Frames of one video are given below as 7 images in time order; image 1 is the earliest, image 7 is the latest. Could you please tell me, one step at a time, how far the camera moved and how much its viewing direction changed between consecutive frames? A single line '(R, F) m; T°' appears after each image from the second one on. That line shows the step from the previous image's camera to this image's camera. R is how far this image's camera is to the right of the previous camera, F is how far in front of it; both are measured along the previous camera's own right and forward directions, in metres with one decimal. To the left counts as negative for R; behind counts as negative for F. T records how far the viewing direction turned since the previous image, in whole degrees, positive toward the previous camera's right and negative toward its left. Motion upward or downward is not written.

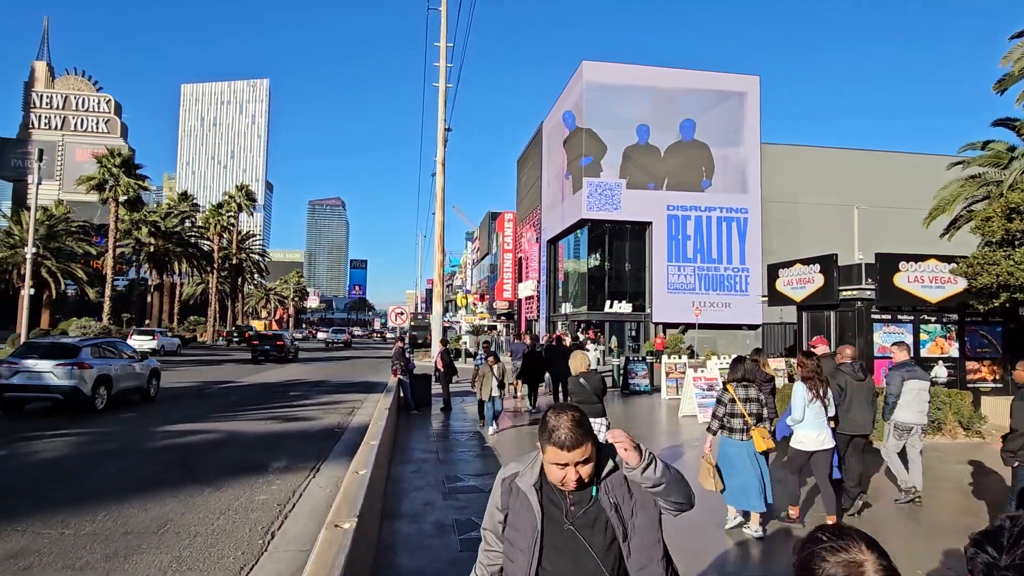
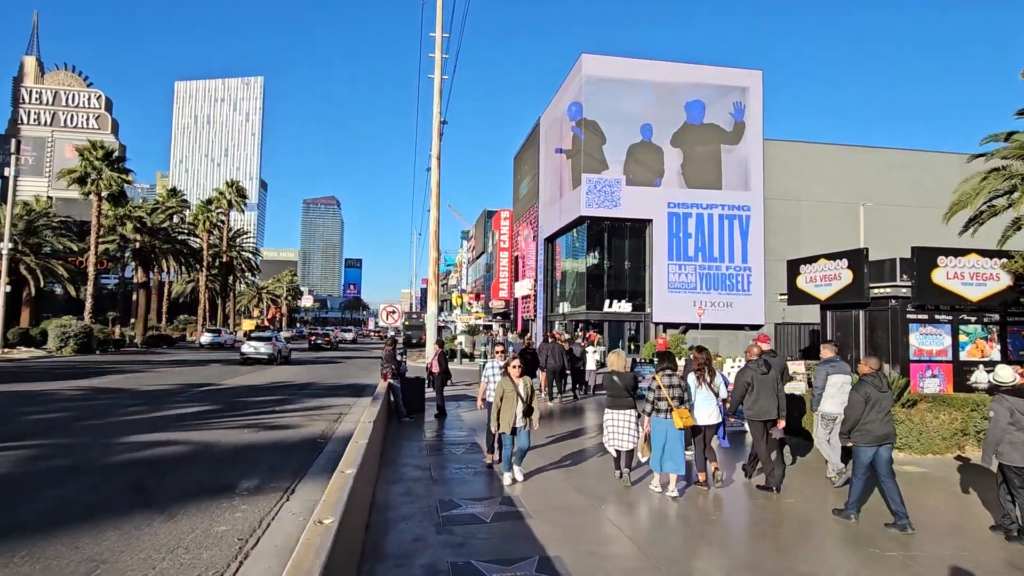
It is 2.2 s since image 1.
(-0.1, +1.2) m; 0°
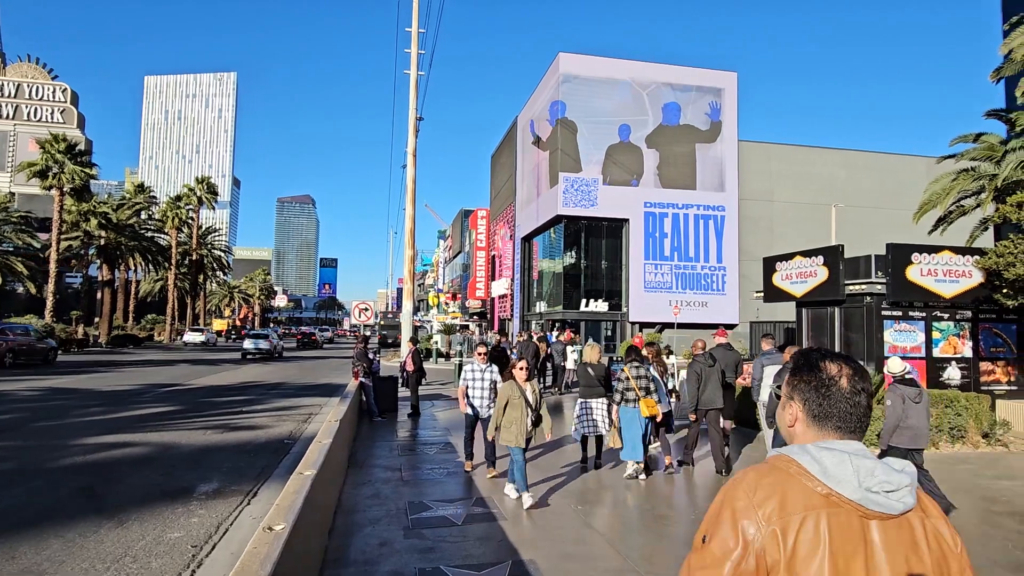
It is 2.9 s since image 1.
(0.0, +0.2) m; +2°
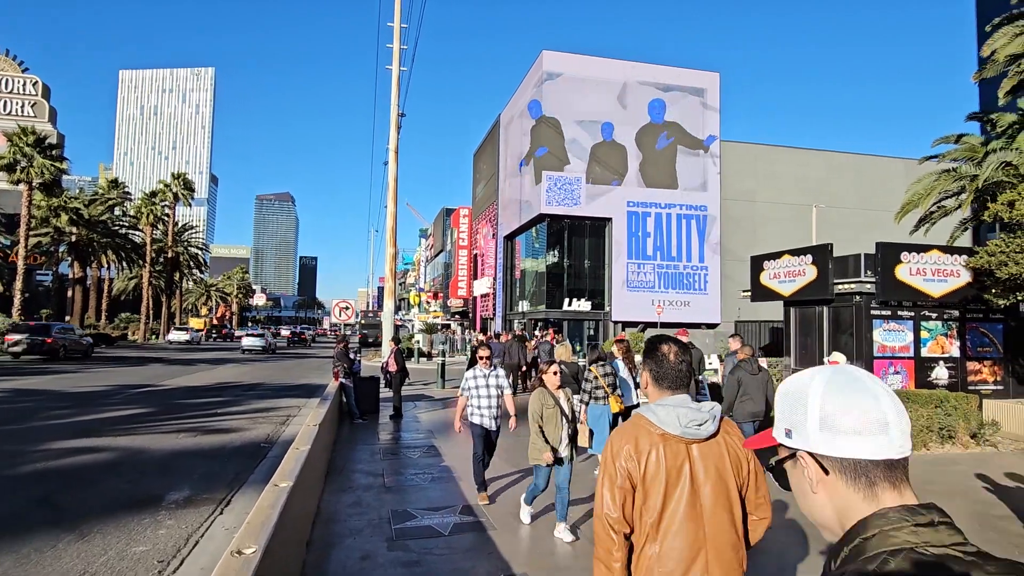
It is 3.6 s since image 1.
(-0.1, +0.3) m; +2°
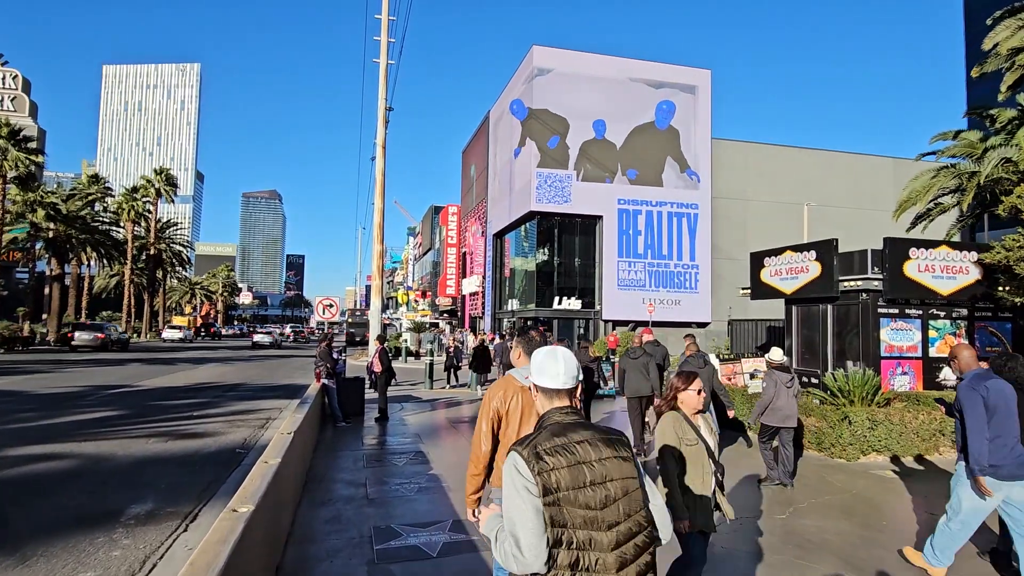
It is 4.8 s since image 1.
(-0.1, +0.6) m; +1°
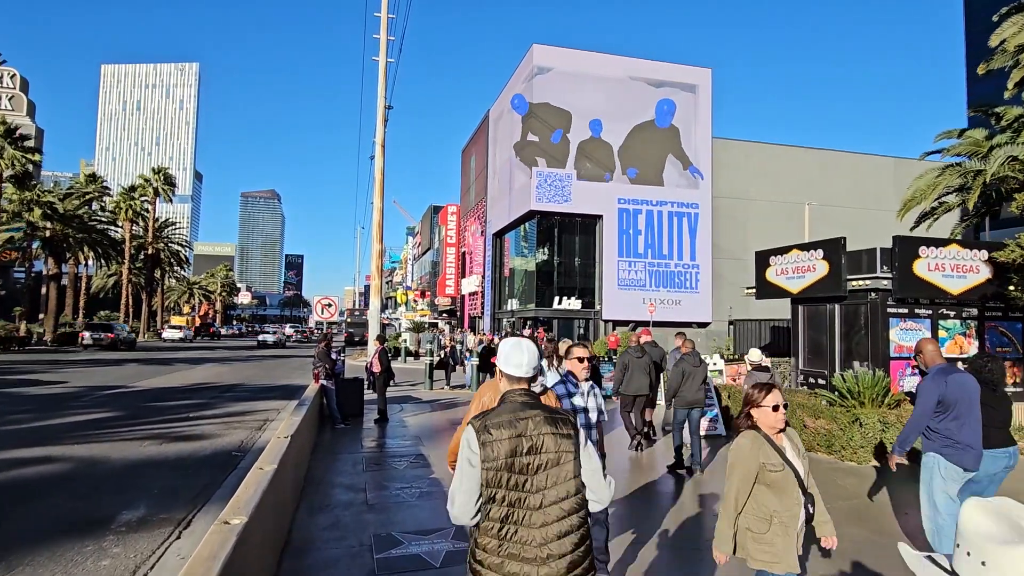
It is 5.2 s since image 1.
(-0.1, +0.2) m; 0°
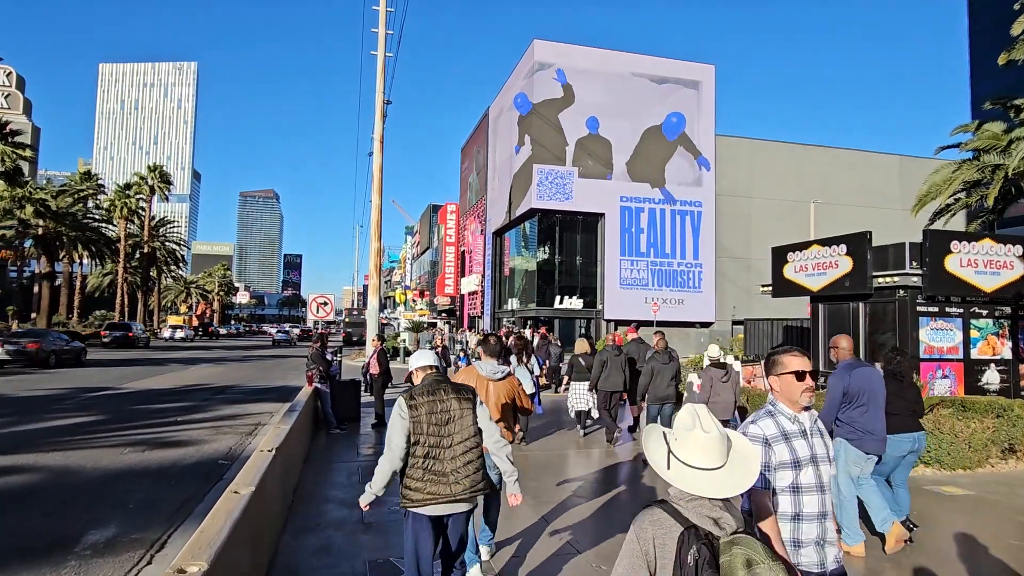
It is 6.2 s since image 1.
(-0.1, +0.7) m; 0°
